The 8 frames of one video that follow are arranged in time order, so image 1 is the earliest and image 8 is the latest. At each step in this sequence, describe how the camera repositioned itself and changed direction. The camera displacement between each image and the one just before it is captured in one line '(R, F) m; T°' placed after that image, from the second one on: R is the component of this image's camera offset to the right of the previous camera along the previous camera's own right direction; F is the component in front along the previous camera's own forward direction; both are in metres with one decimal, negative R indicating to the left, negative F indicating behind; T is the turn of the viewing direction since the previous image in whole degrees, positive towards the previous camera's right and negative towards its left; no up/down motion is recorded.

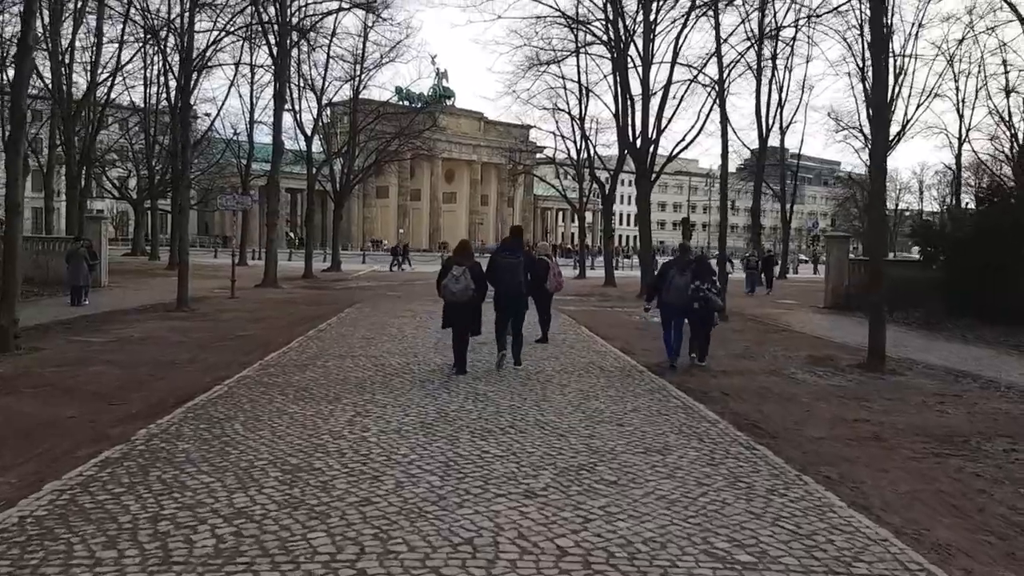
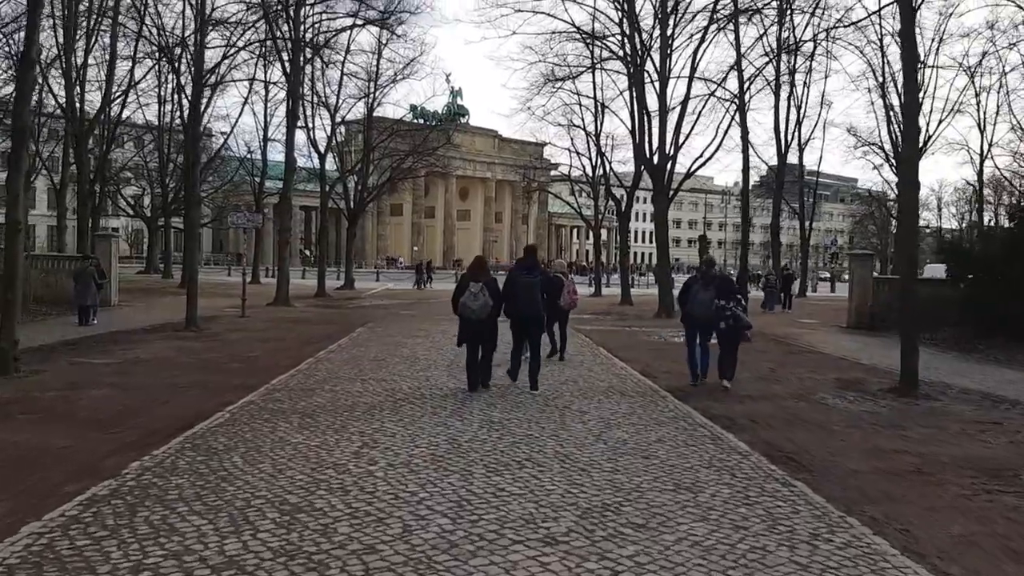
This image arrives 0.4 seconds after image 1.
(0.0, +0.5) m; -1°
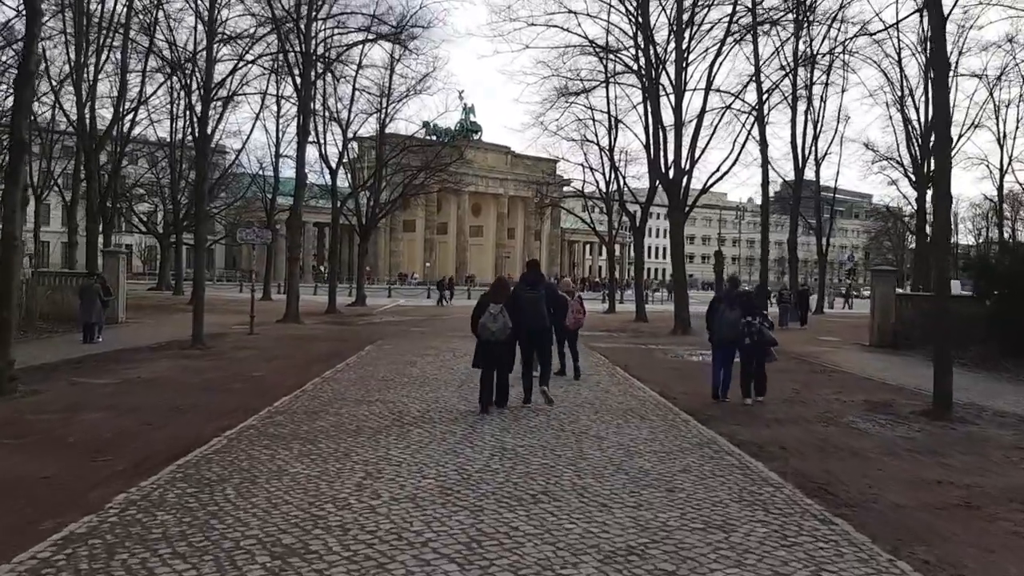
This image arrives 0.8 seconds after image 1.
(0.0, +0.5) m; -1°
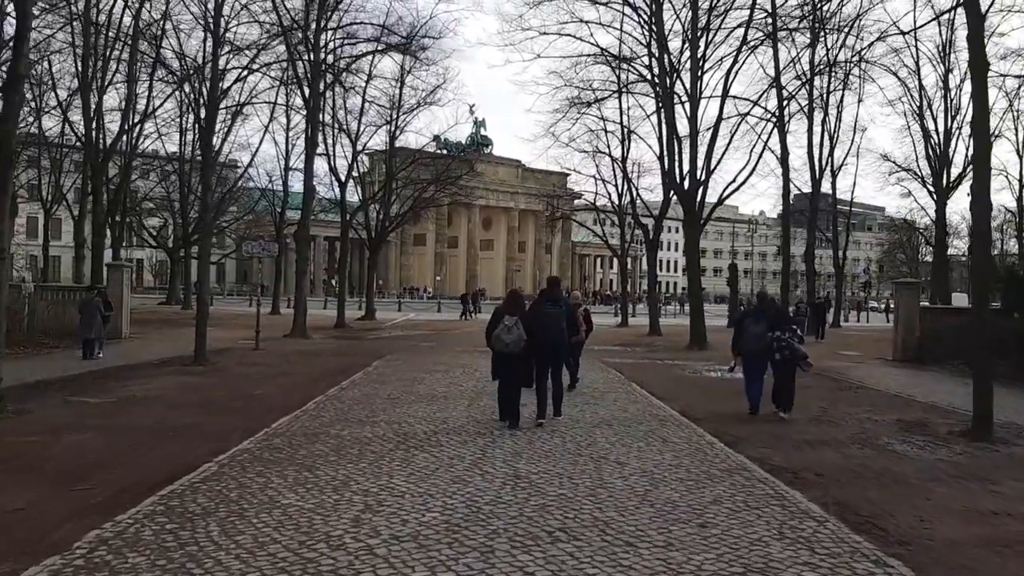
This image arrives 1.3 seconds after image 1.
(0.0, +0.7) m; -1°
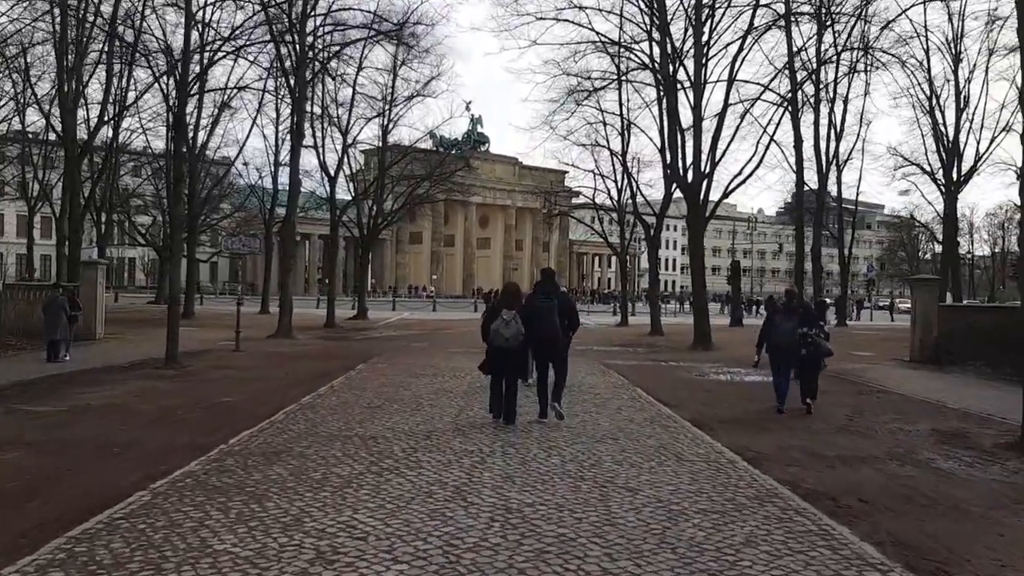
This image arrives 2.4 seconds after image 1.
(+0.1, +1.3) m; 0°
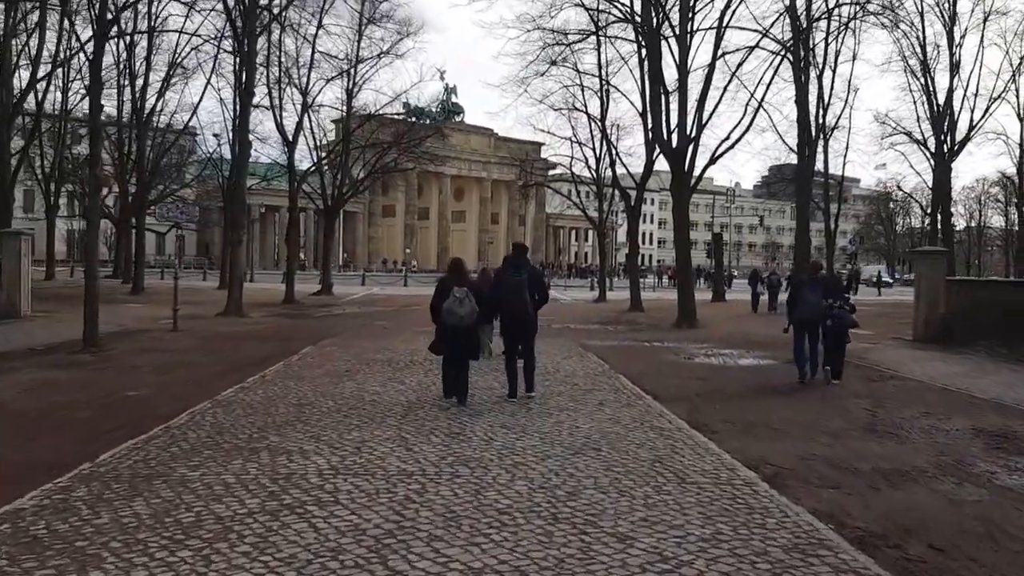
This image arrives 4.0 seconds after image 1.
(+0.2, +2.1) m; +1°
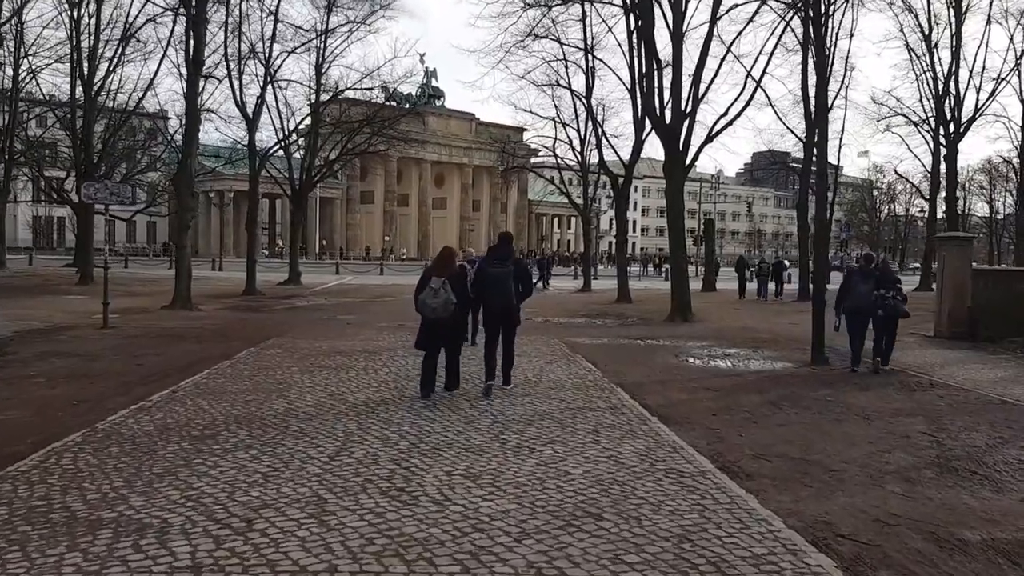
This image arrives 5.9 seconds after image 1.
(+0.1, +2.4) m; +1°
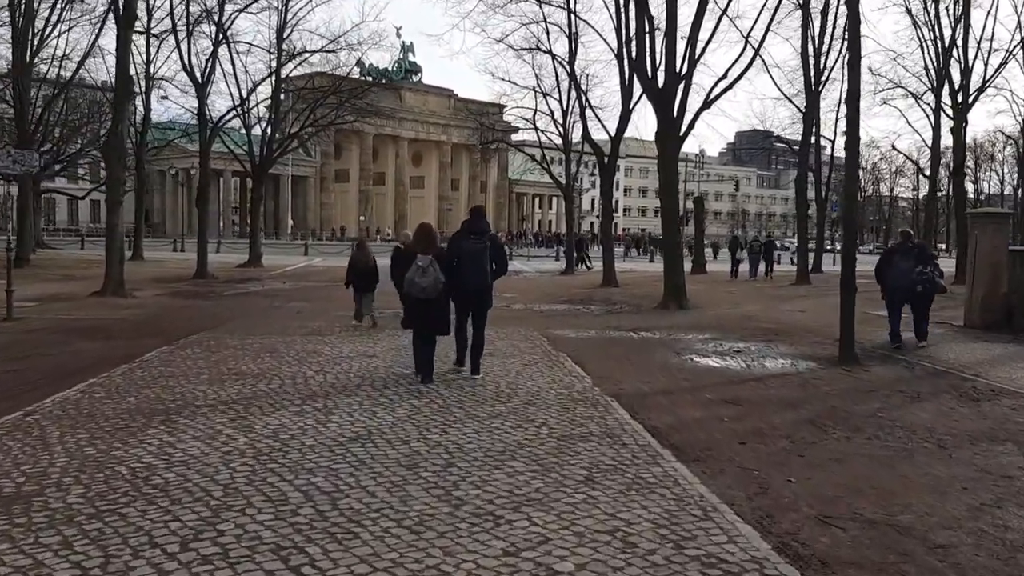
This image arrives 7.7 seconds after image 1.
(+0.1, +2.4) m; +1°
